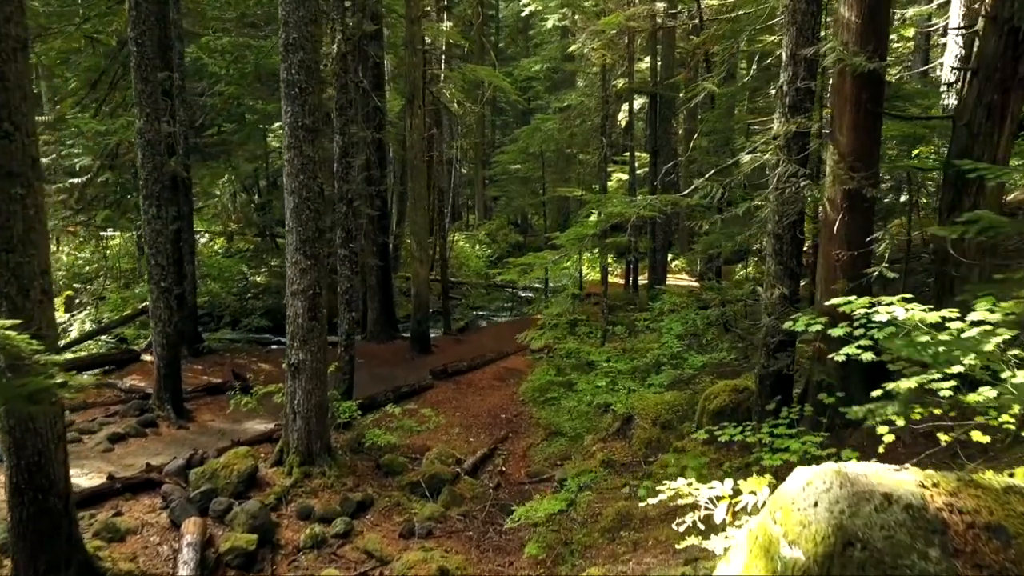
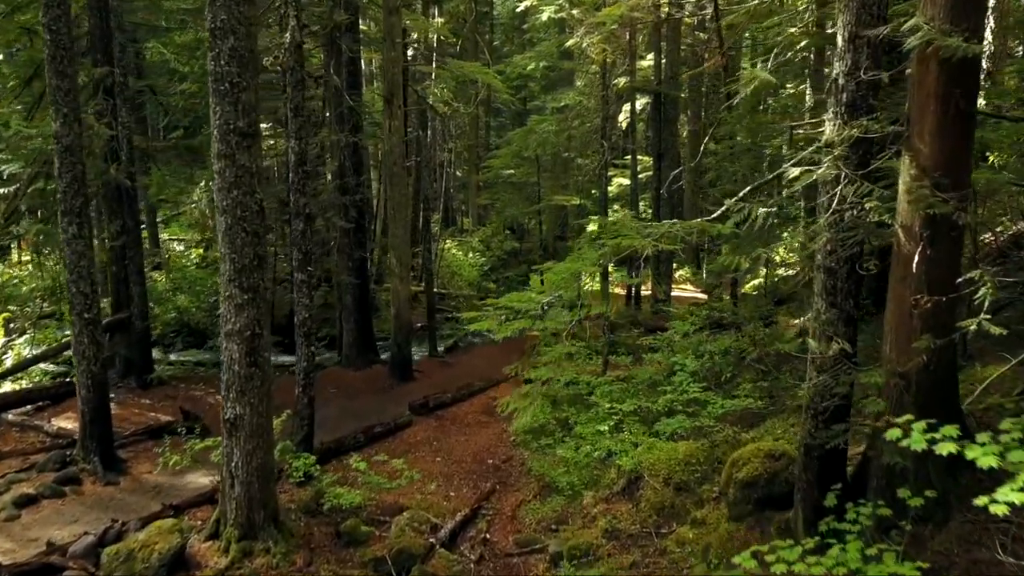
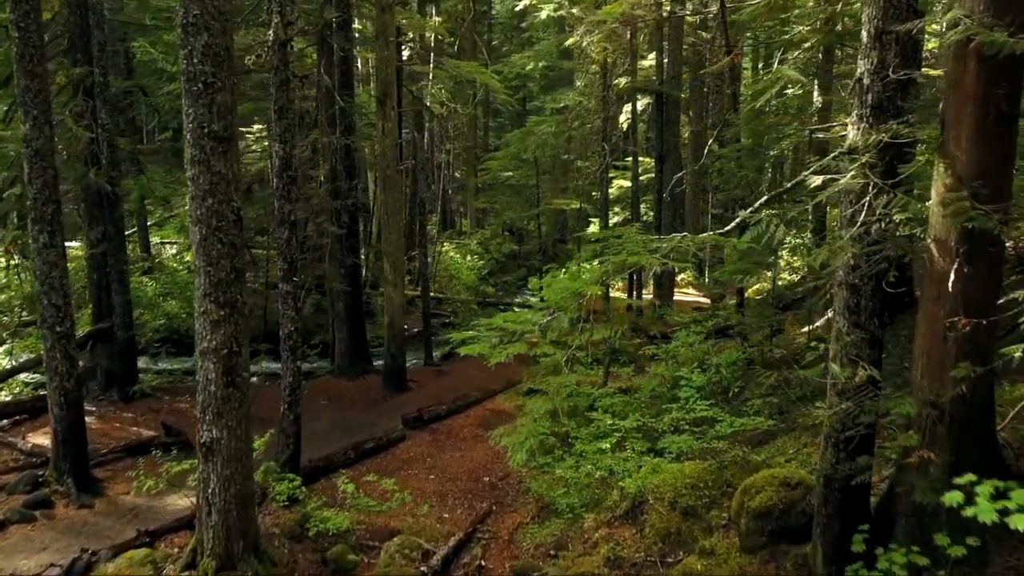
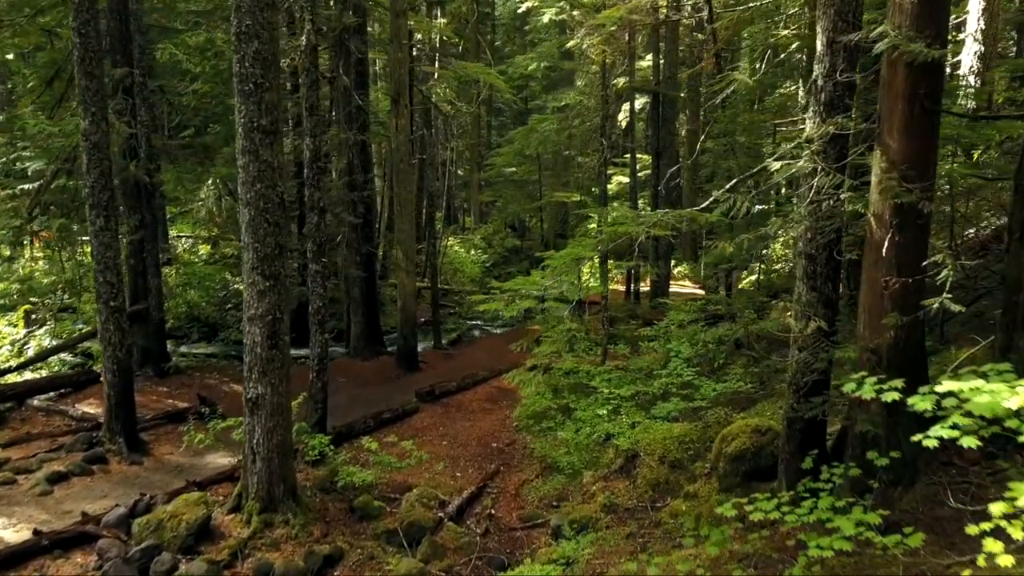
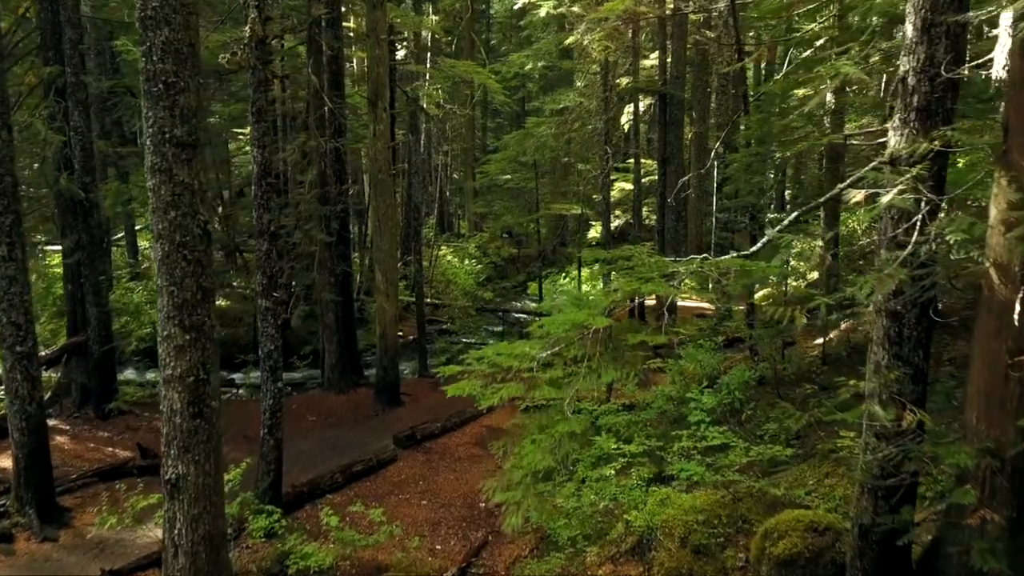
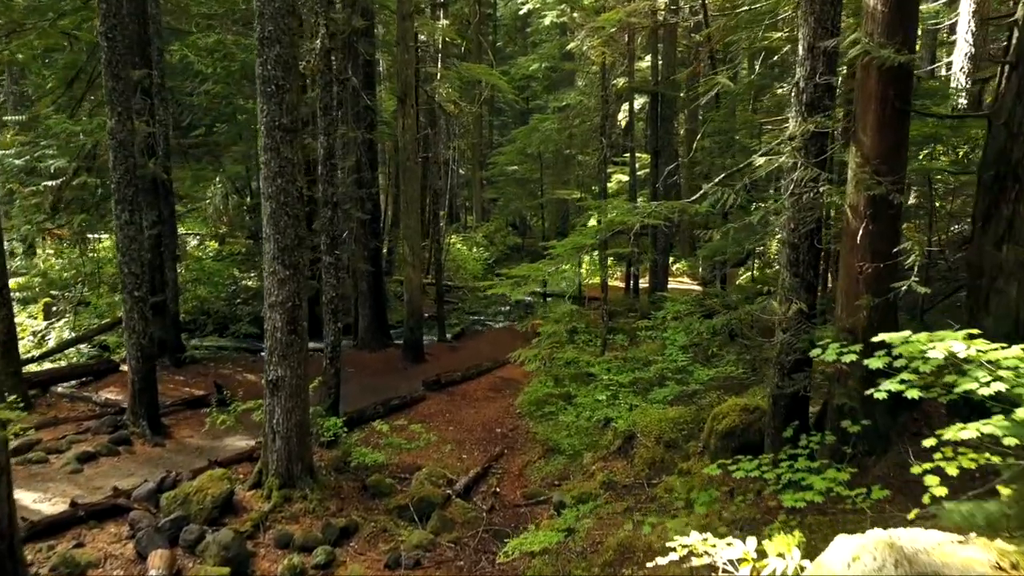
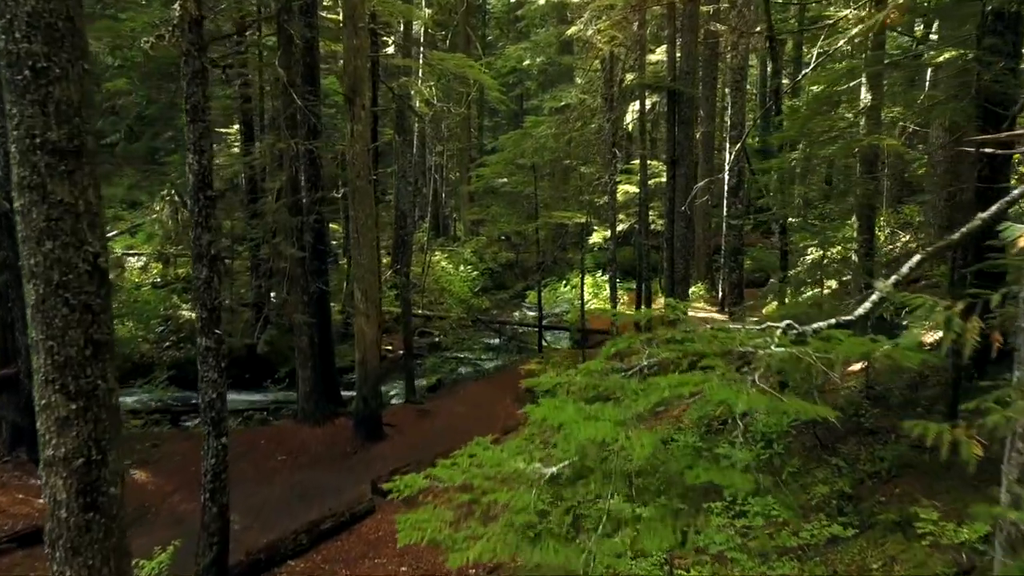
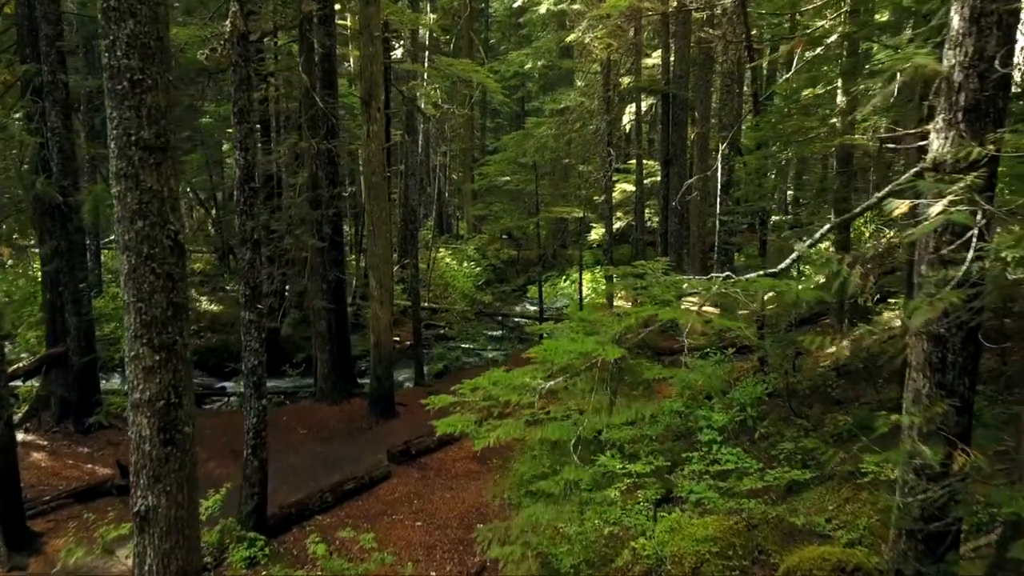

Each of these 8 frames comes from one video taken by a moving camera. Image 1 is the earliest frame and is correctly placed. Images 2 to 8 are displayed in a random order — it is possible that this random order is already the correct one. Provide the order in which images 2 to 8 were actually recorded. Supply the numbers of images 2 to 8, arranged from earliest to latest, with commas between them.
6, 4, 2, 3, 5, 8, 7
